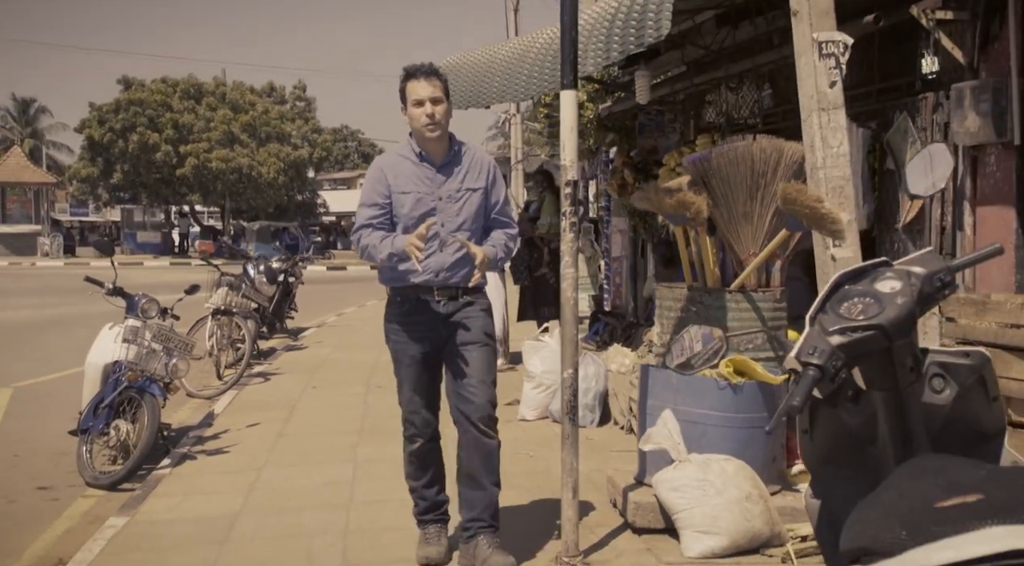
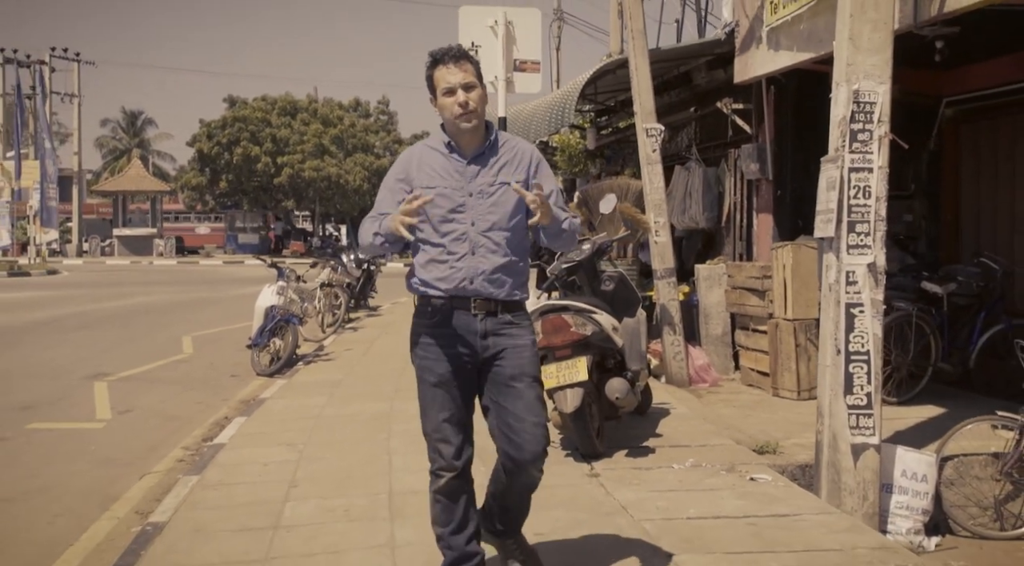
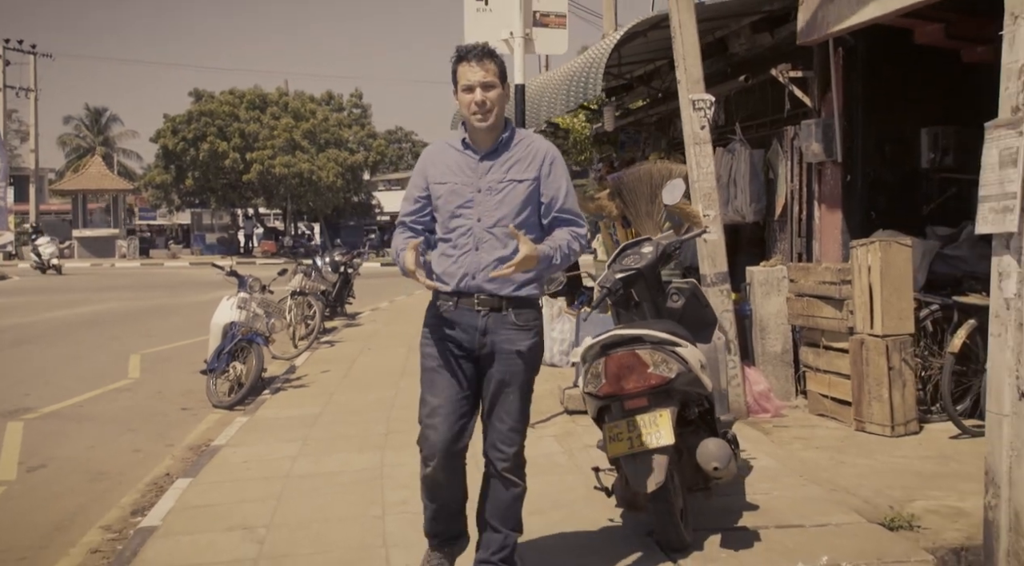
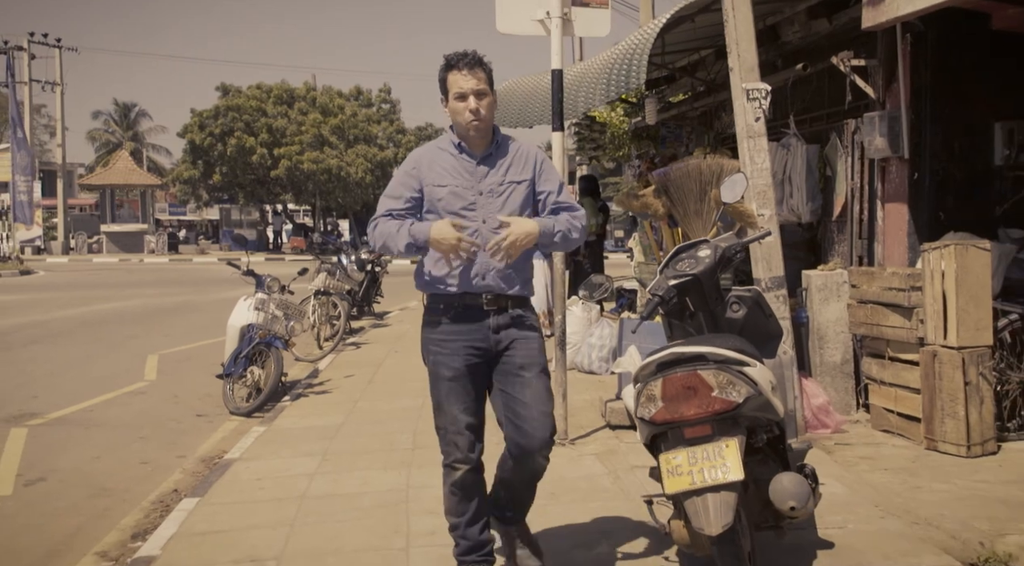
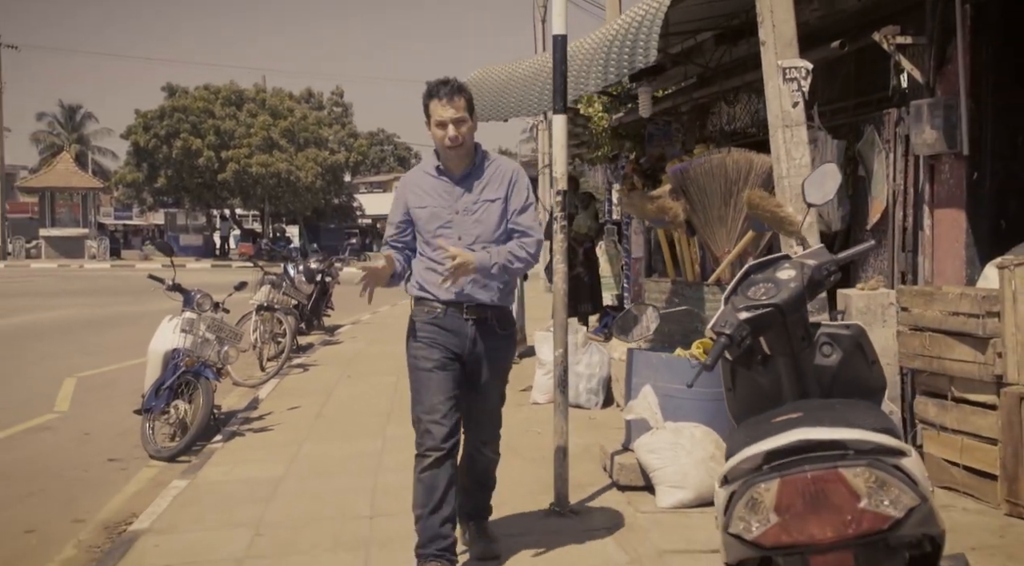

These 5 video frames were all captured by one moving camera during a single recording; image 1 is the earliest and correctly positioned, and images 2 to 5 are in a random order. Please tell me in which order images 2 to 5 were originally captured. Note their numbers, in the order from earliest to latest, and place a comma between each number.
5, 4, 3, 2
